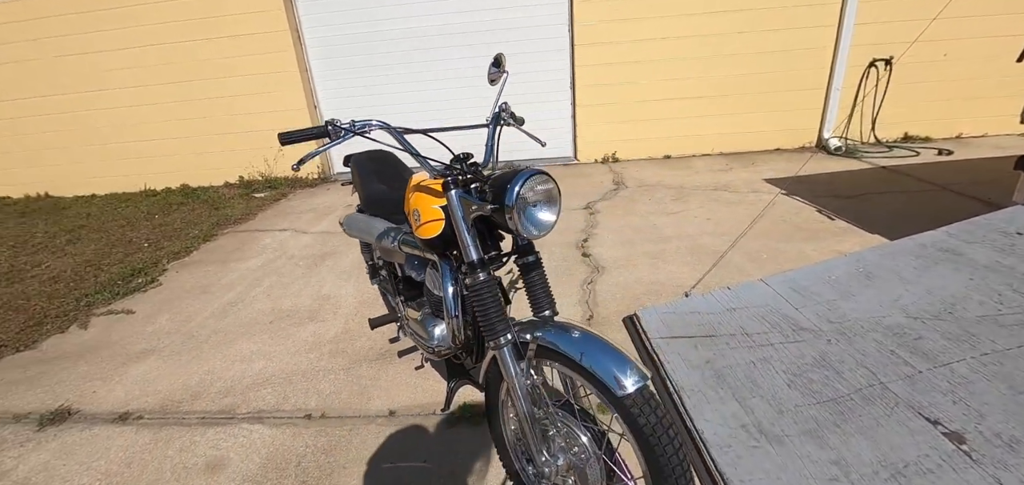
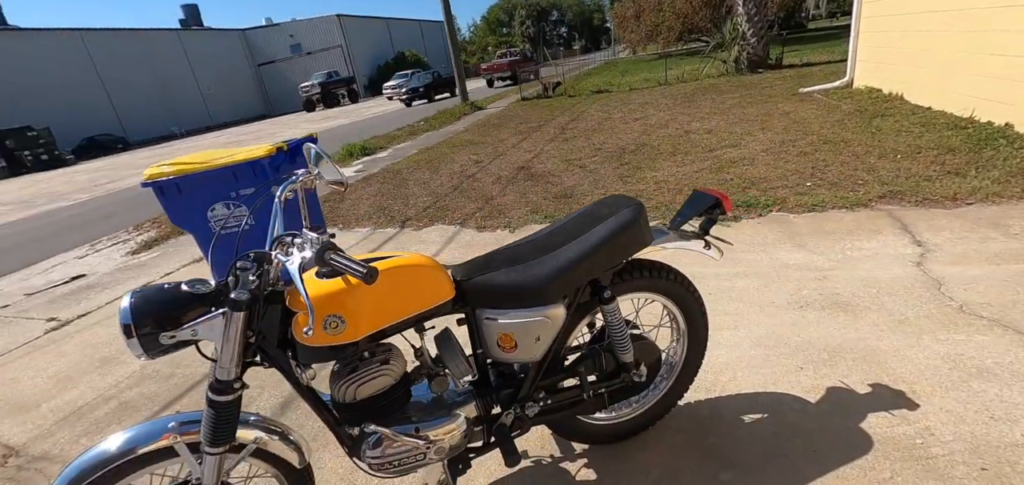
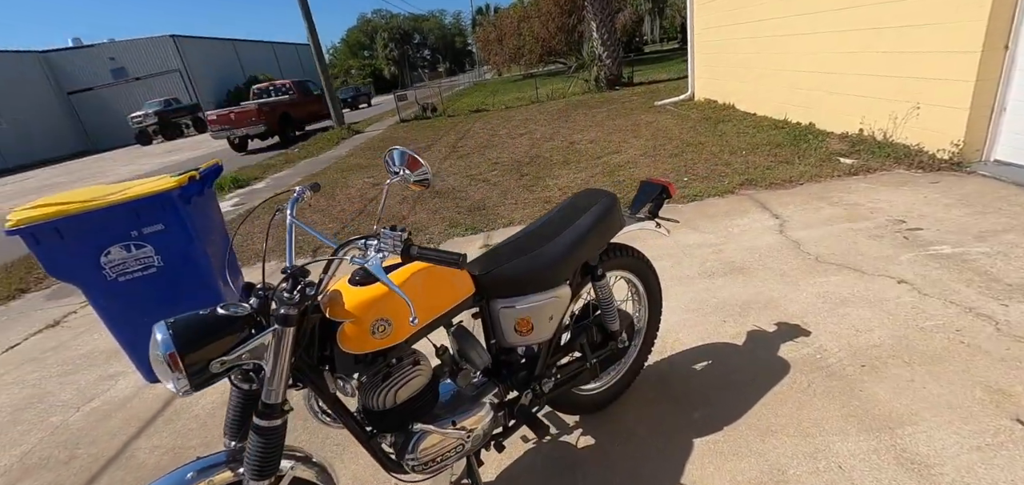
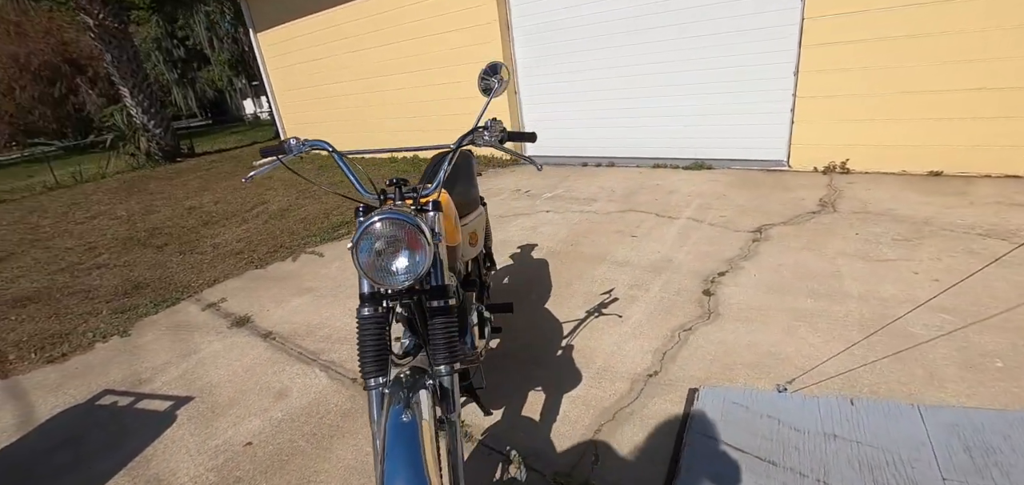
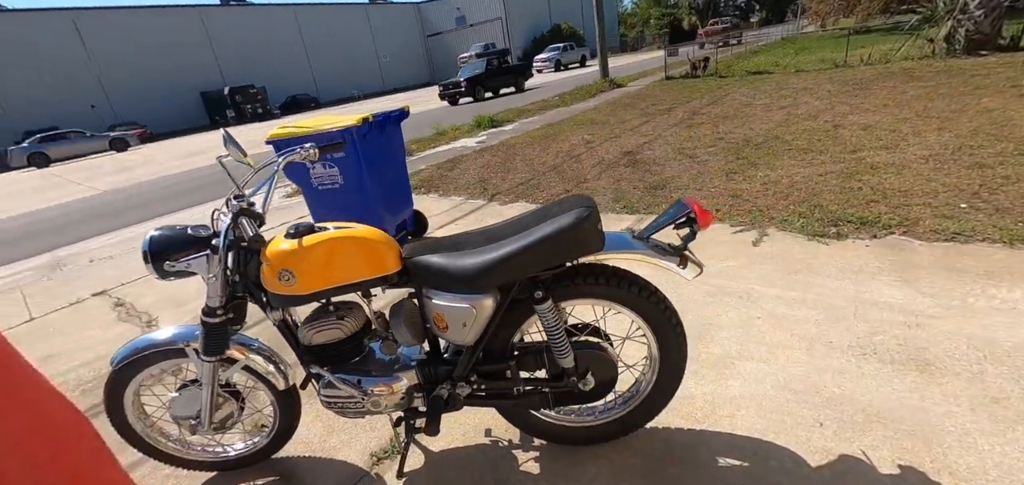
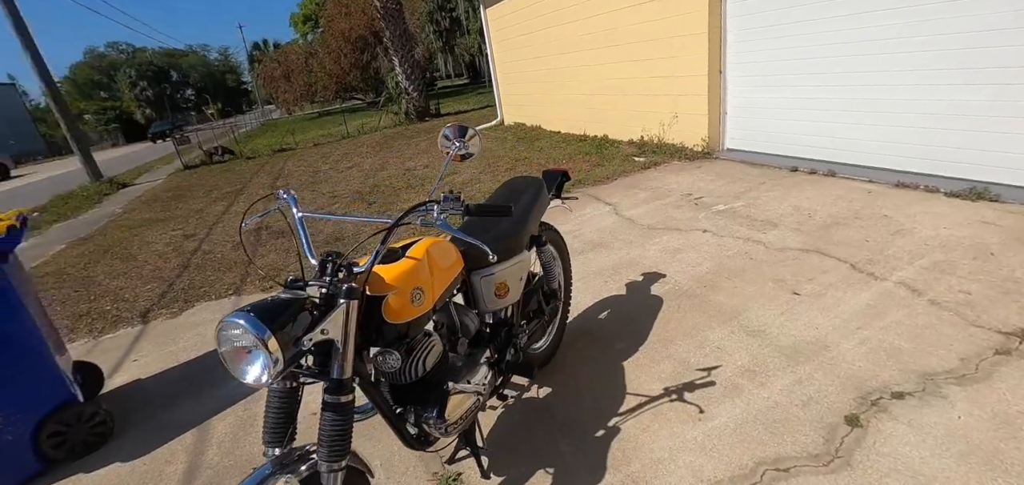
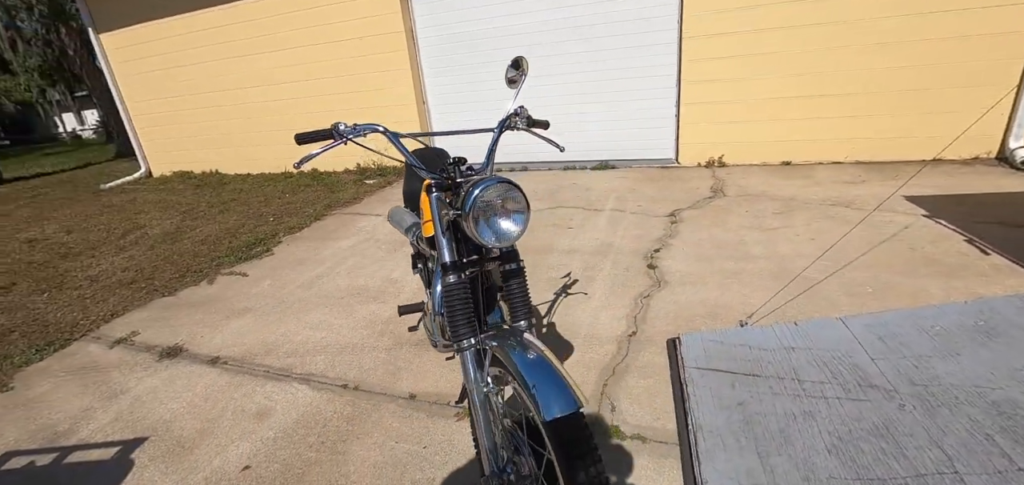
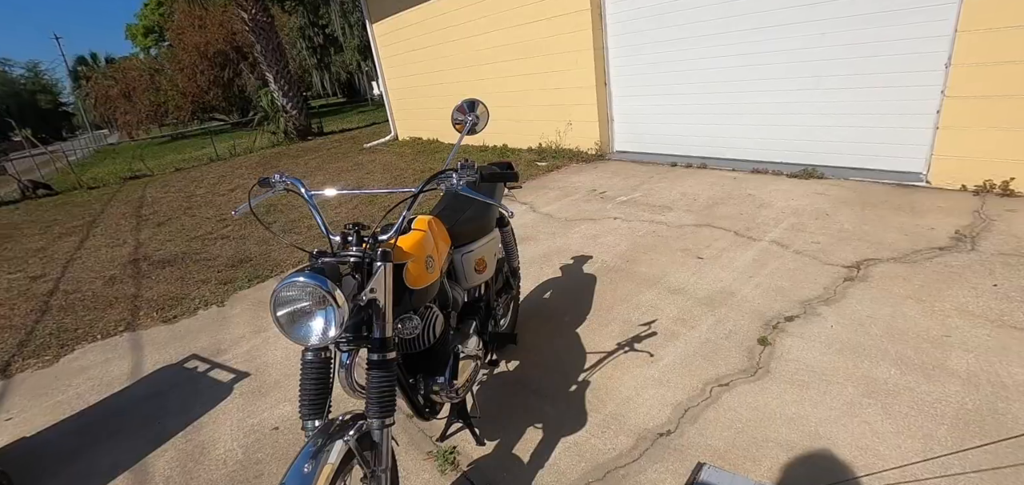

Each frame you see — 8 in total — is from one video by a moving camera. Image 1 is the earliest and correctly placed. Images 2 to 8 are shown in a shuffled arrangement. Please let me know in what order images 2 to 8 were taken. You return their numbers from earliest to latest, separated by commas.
7, 4, 8, 6, 3, 2, 5
